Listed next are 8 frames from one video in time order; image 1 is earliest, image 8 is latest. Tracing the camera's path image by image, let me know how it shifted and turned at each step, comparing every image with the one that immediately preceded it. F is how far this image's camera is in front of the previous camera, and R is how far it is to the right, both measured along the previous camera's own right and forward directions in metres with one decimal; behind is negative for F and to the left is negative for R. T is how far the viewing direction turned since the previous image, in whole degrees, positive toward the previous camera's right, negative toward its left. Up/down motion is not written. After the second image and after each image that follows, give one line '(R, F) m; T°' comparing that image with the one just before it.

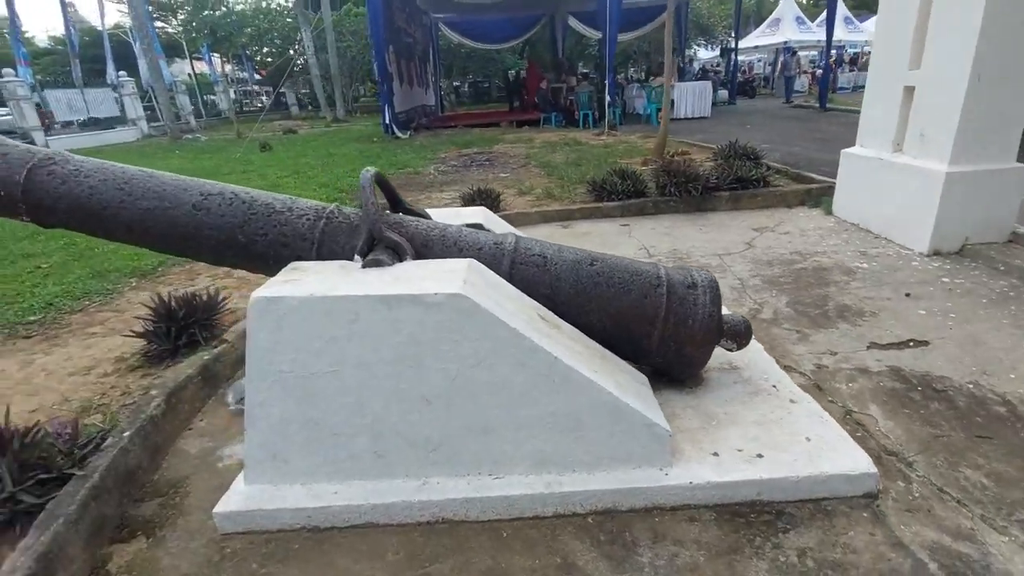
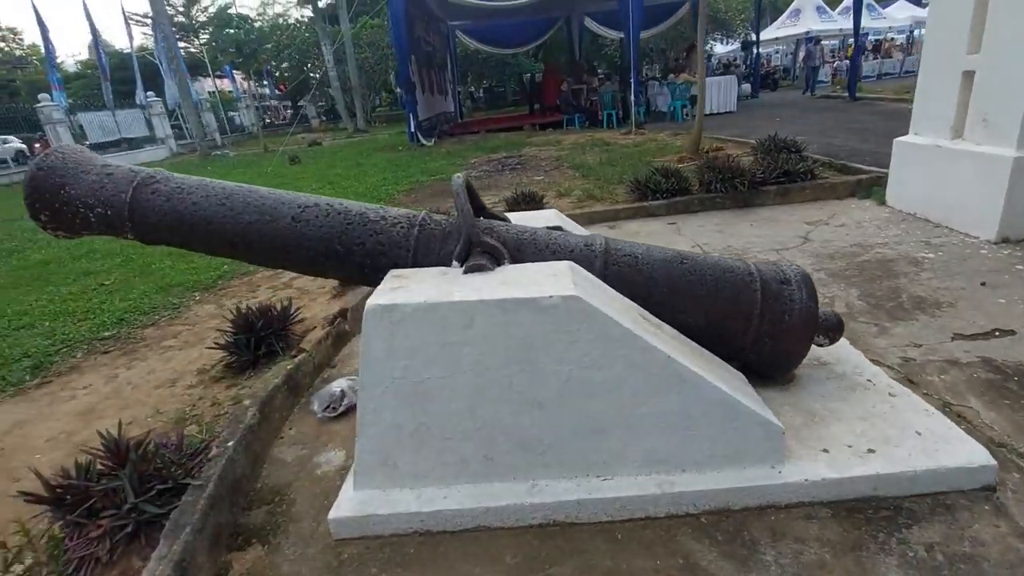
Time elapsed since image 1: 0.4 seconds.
(-0.3, 0.0) m; -2°
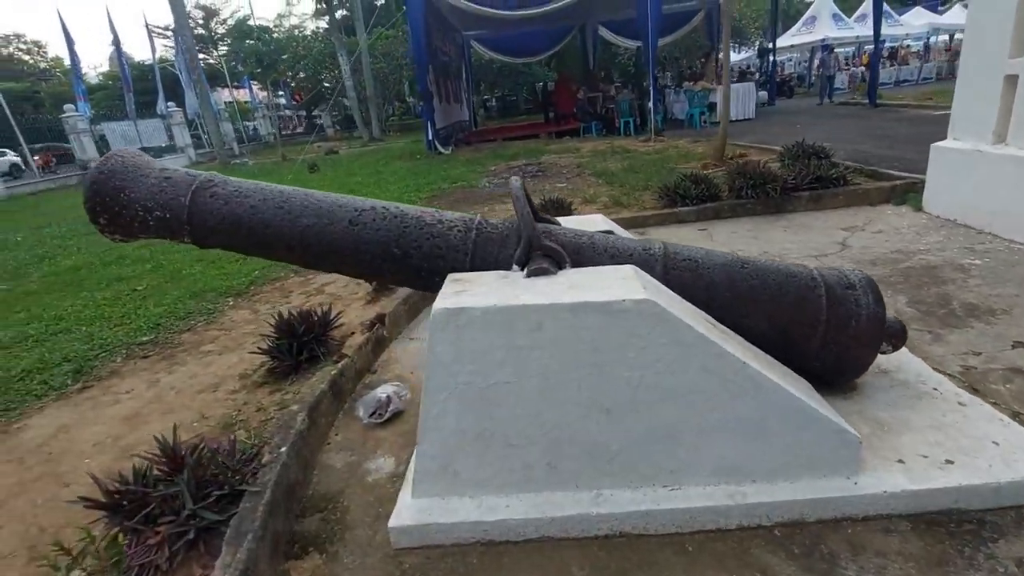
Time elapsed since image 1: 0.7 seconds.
(-0.2, 0.0) m; -1°
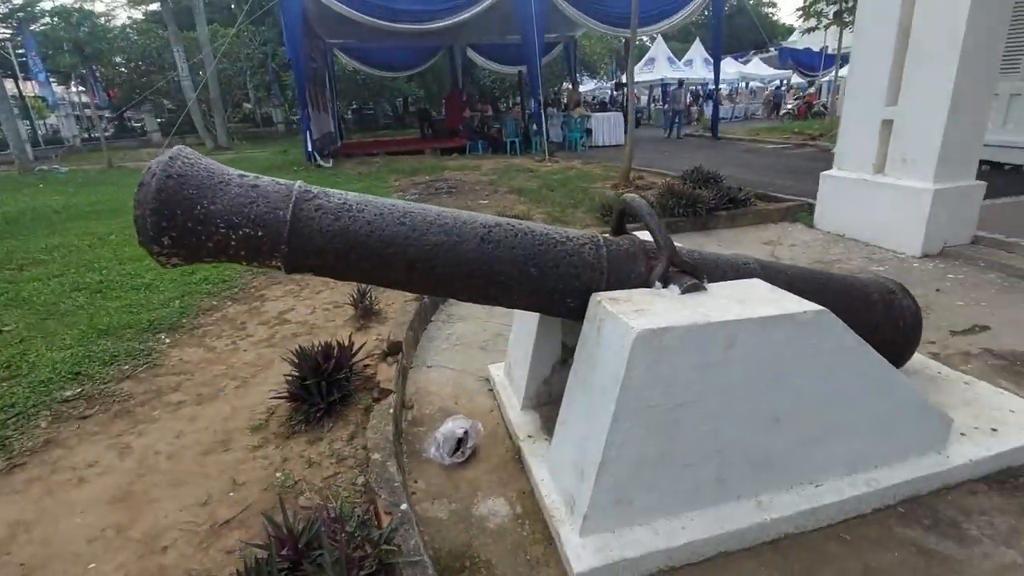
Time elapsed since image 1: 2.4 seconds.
(-1.1, +0.2) m; +16°
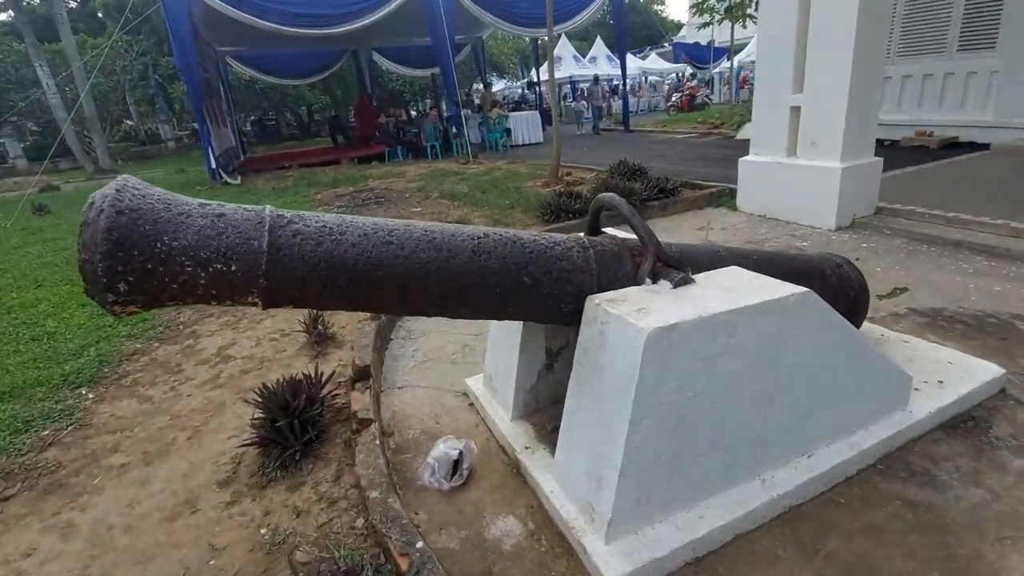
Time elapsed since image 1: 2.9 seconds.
(-0.2, +0.1) m; +8°
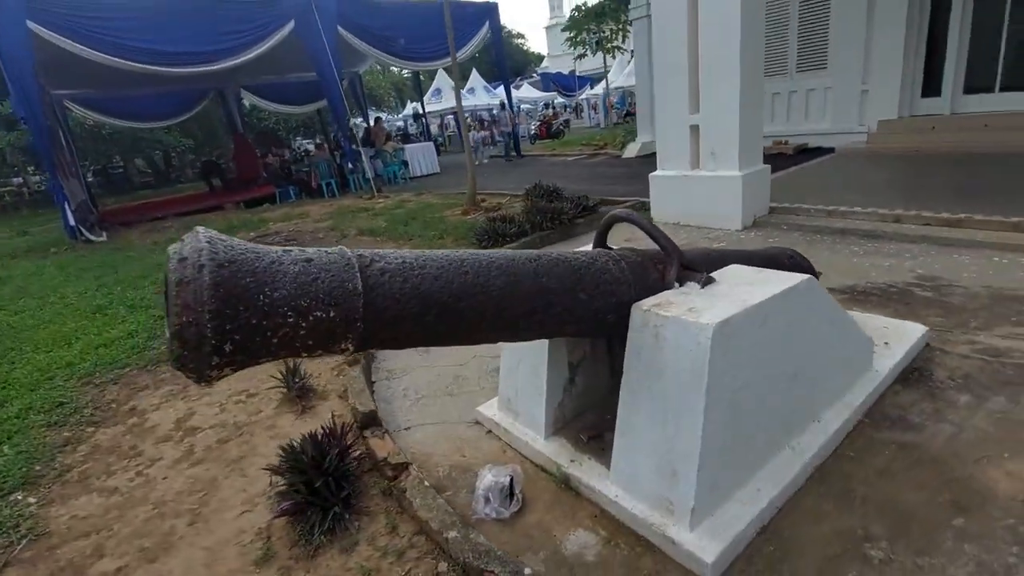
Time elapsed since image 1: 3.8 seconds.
(-0.6, 0.0) m; +12°
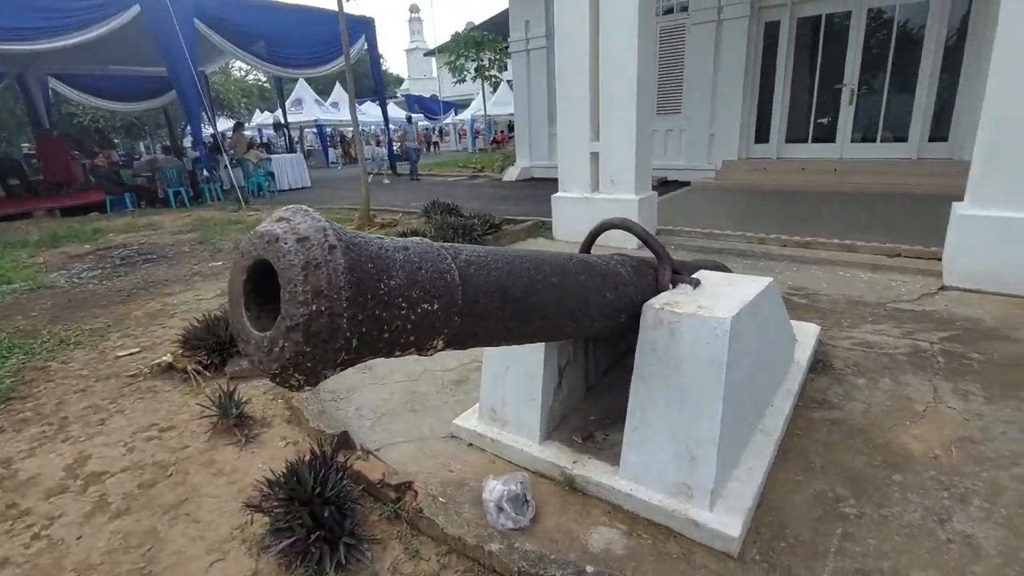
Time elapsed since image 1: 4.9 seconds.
(-0.6, +0.1) m; +16°
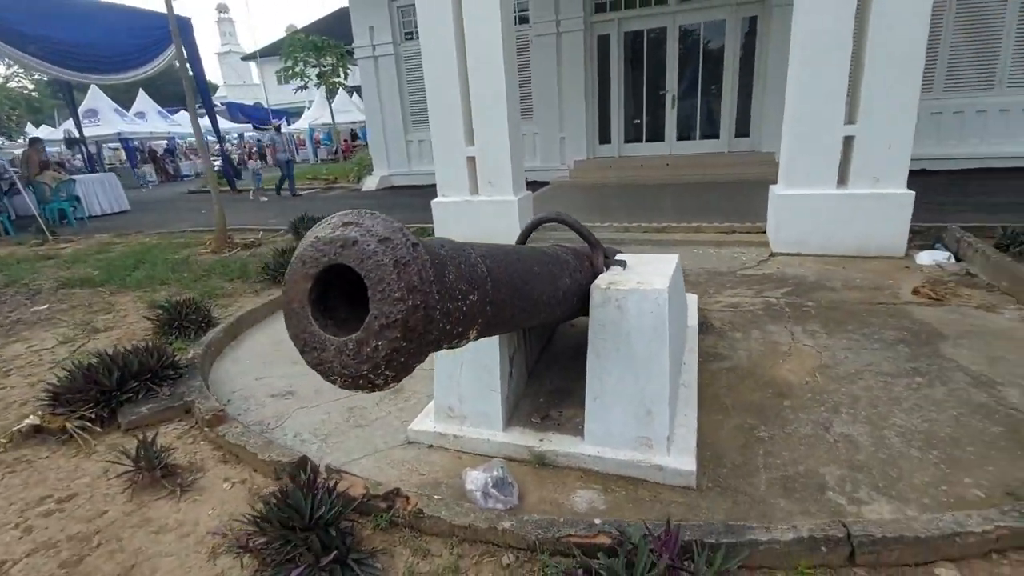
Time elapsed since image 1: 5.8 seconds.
(-0.5, -0.1) m; +16°
